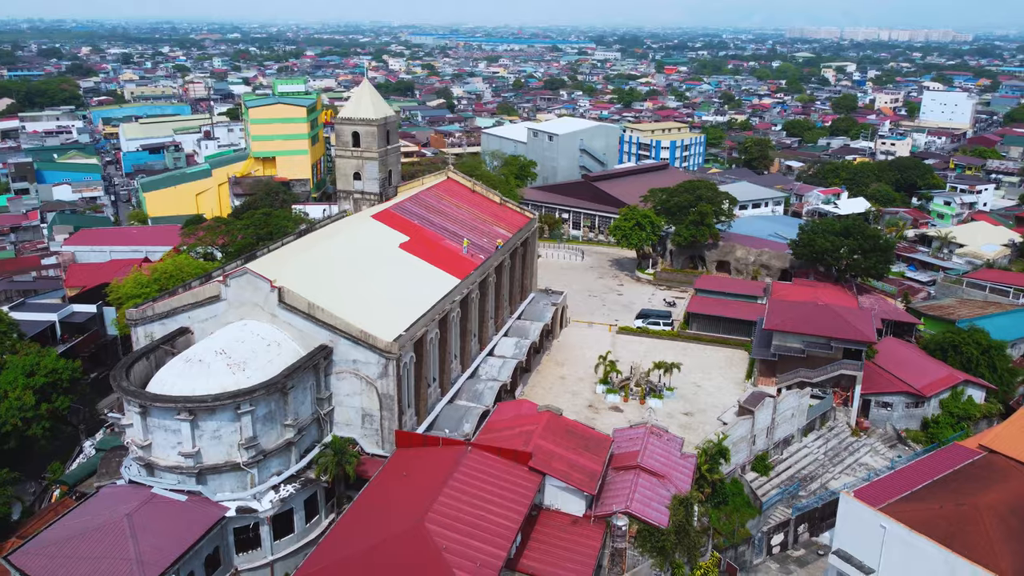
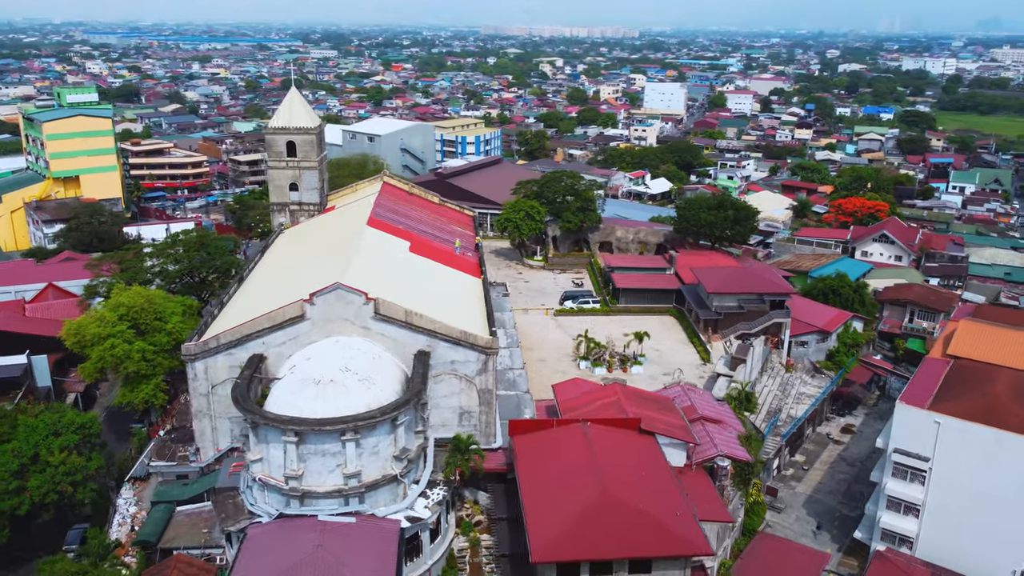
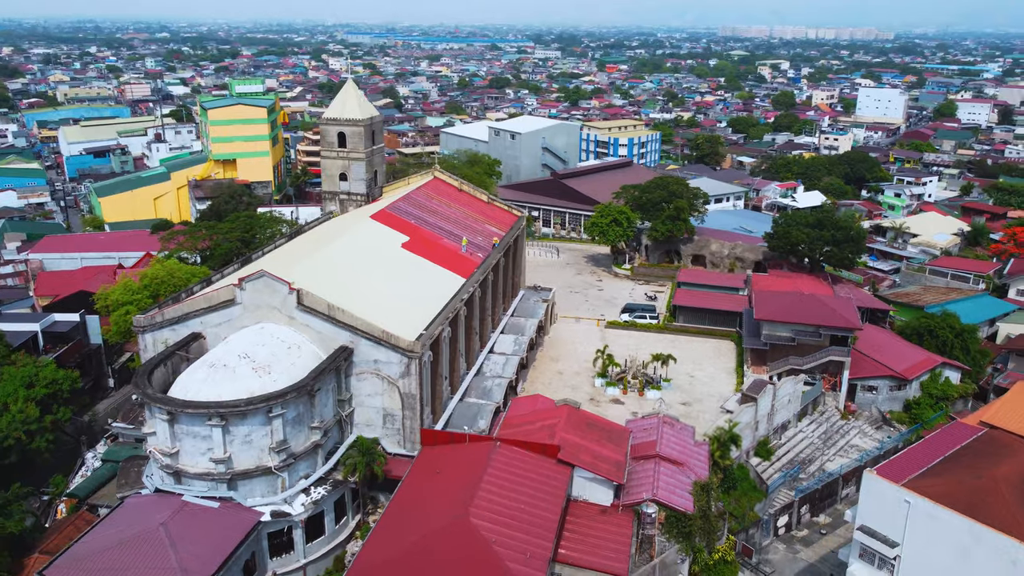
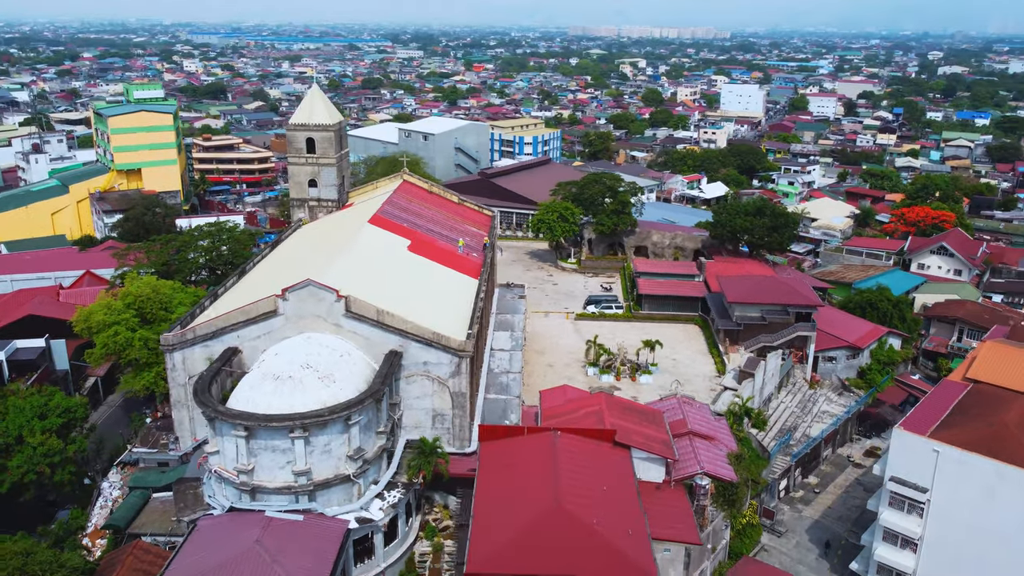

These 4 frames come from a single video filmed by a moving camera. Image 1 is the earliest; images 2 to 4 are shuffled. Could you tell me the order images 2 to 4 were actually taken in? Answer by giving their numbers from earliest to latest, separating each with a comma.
3, 4, 2
